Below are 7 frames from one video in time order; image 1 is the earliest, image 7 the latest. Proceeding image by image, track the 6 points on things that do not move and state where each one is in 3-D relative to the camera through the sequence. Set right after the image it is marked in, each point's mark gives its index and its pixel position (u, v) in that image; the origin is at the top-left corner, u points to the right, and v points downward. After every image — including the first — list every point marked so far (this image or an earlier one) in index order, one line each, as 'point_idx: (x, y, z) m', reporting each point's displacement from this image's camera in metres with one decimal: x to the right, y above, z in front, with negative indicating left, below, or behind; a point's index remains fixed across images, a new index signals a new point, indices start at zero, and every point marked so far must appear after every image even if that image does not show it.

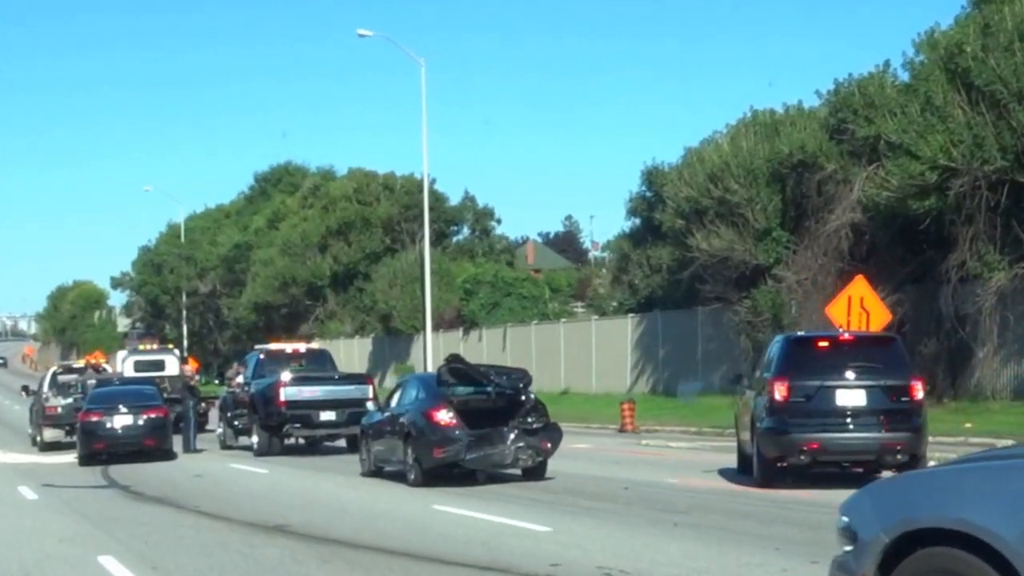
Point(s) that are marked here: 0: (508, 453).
0: (-0.1, -1.9, +16.4) m
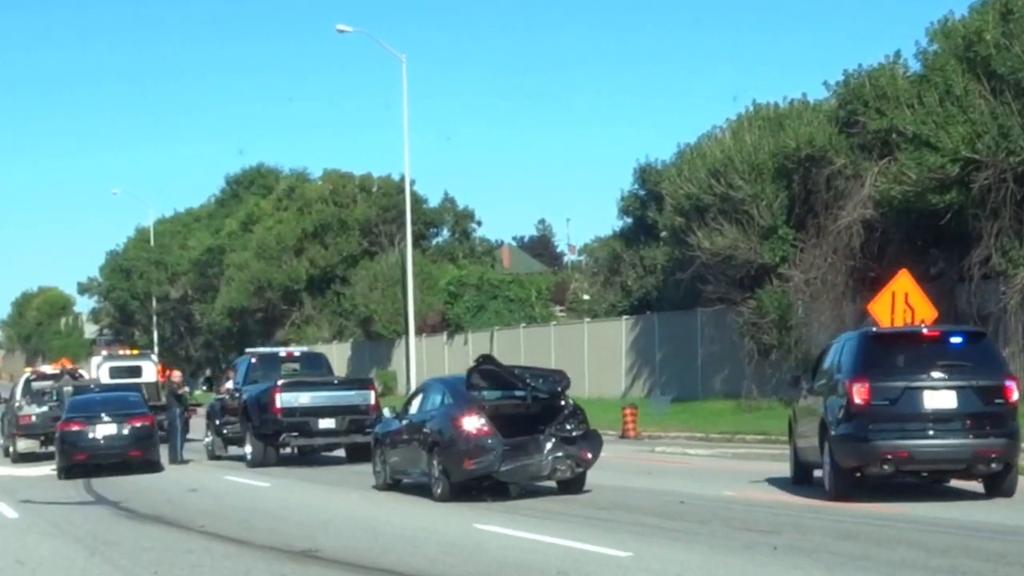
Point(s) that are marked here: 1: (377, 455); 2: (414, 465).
0: (+0.3, -1.8, +14.7) m
1: (-1.6, -2.0, +16.9) m
2: (-1.1, -2.0, +15.8) m
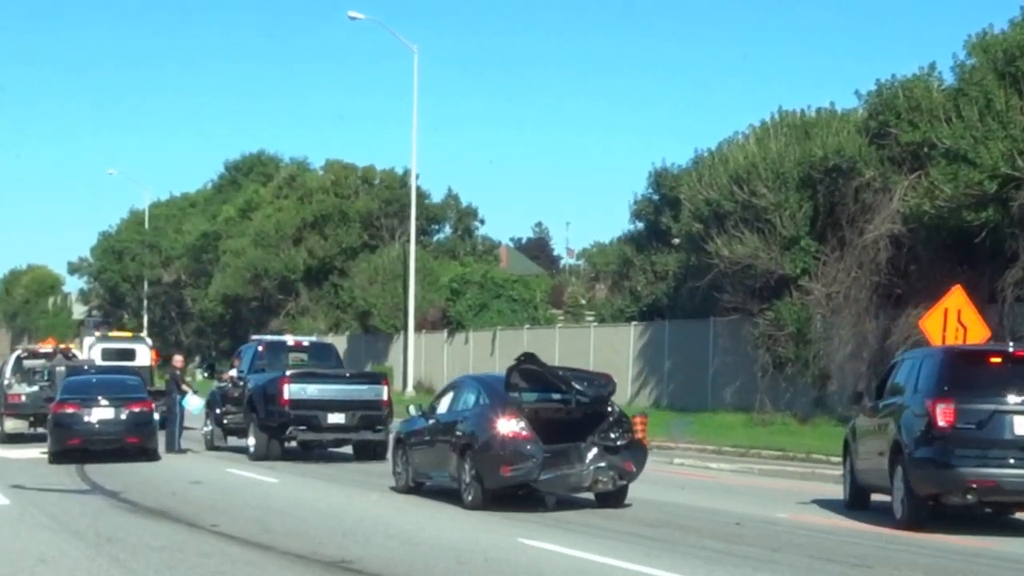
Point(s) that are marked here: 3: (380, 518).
0: (+0.7, -1.8, +13.5) m
1: (-1.2, -1.8, +15.7) m
2: (-0.7, -1.8, +14.5) m
3: (-1.2, -2.1, +12.9) m
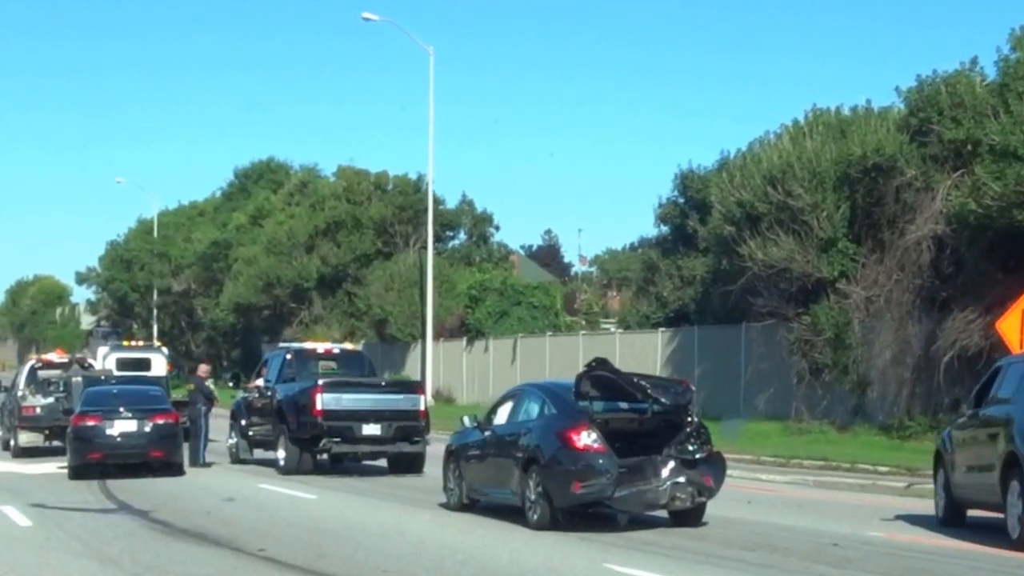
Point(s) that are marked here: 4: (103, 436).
0: (+1.3, -1.8, +12.3) m
1: (-0.6, -1.9, +14.6) m
2: (-0.1, -1.8, +13.4) m
3: (-0.6, -2.1, +11.8) m
4: (-5.7, -2.1, +19.9) m
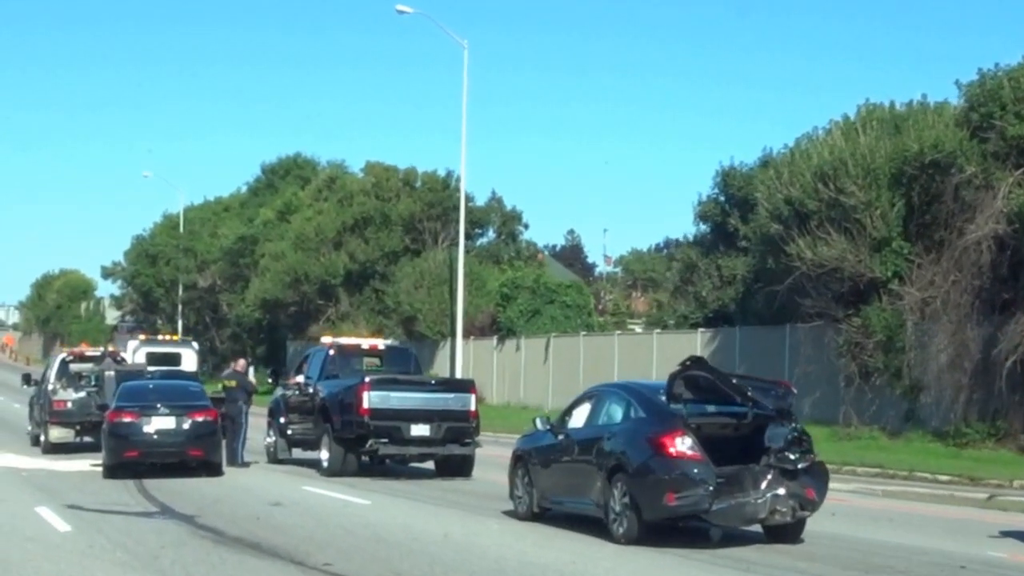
0: (+2.0, -1.7, +11.2) m
1: (+0.1, -1.8, +13.5) m
2: (+0.6, -1.8, +12.3) m
3: (+0.1, -2.0, +10.7) m
4: (-4.9, -1.9, +18.9) m
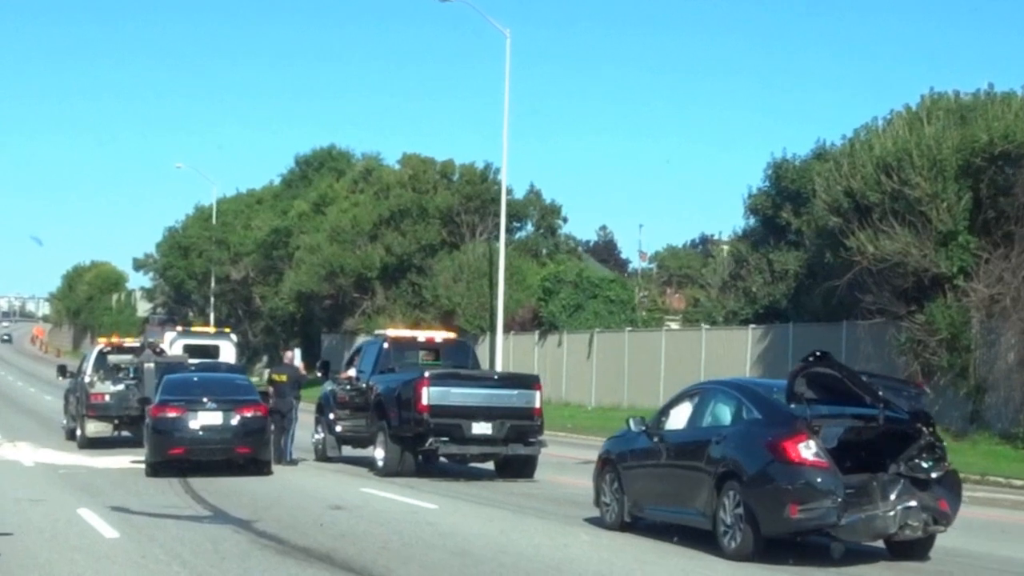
0: (+2.7, -1.6, +10.0) m
1: (+0.8, -1.7, +12.3) m
2: (+1.3, -1.7, +11.1) m
3: (+0.8, -1.9, +9.5) m
4: (-4.1, -1.8, +17.8) m
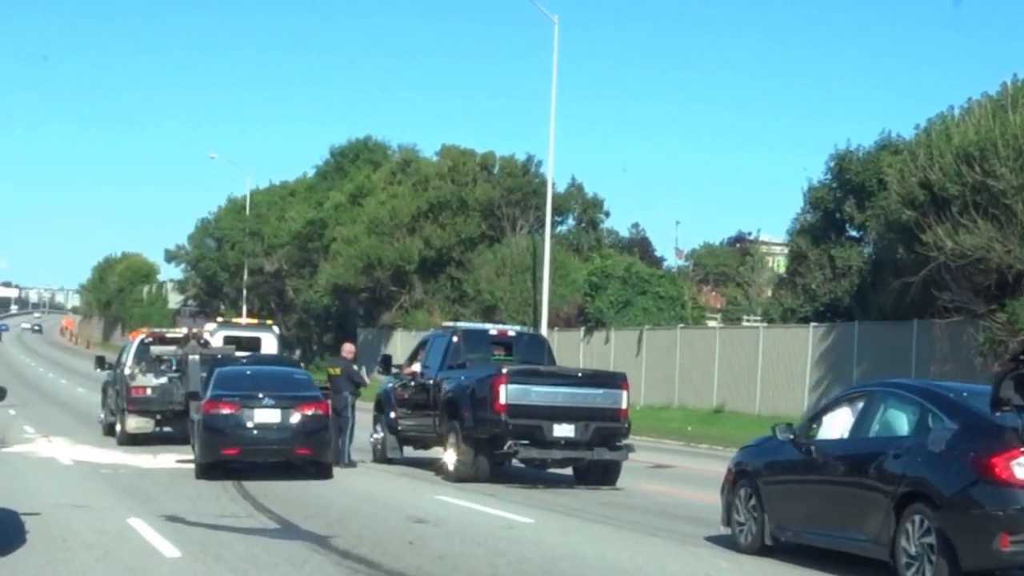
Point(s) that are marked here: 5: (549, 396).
0: (+3.5, -1.5, +8.3) m
1: (+1.7, -1.6, +10.6) m
2: (+2.2, -1.6, +9.4) m
3: (+1.6, -1.8, +7.8) m
4: (-3.1, -1.6, +16.2) m
5: (+0.4, -1.3, +16.7) m
